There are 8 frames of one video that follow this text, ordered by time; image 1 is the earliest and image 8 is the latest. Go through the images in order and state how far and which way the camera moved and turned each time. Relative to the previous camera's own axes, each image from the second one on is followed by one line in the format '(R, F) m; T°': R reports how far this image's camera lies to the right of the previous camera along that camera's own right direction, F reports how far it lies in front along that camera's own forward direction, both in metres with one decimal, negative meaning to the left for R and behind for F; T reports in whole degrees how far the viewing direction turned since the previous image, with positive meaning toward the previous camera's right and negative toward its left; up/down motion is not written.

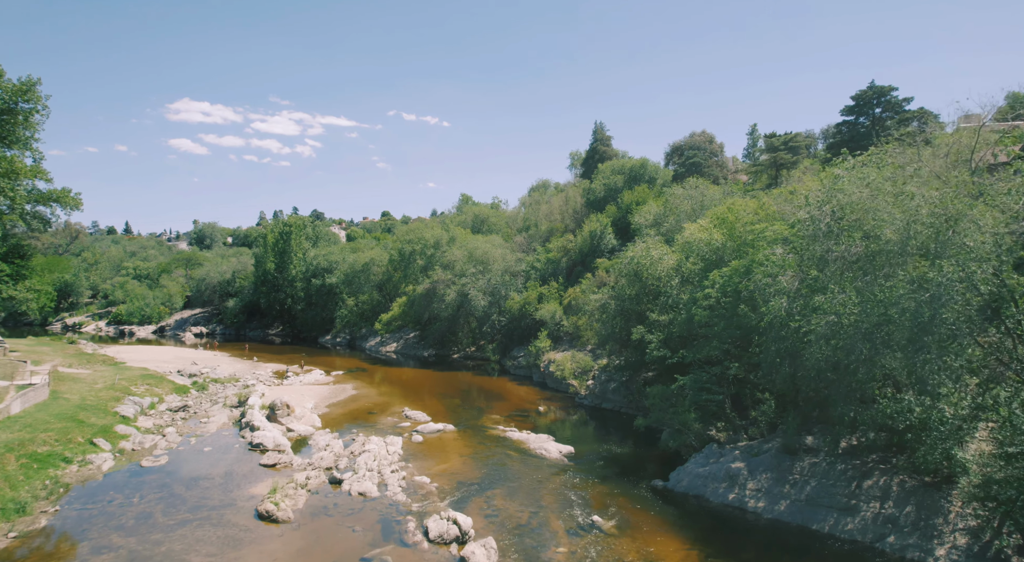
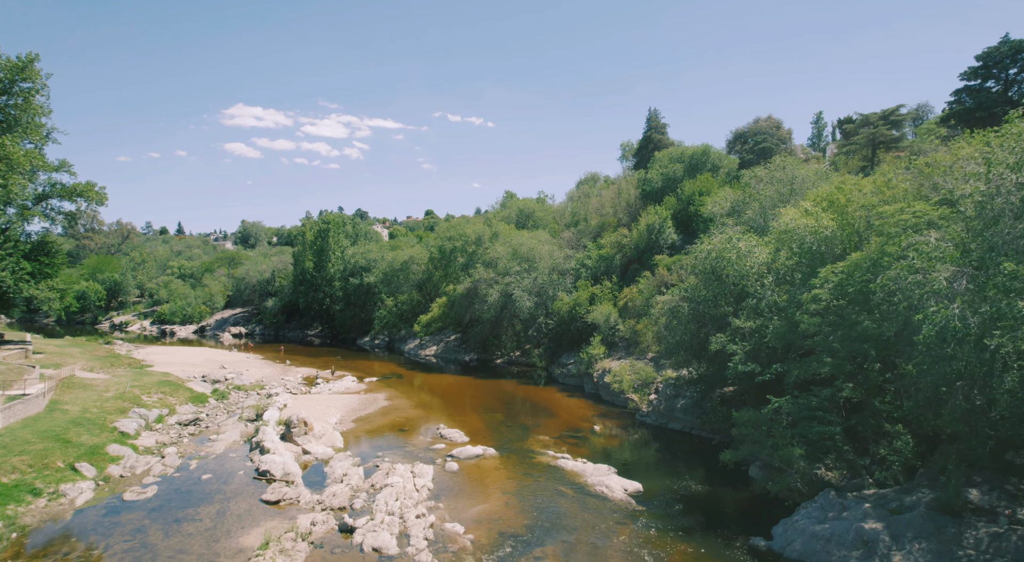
(-0.4, +5.3) m; -4°
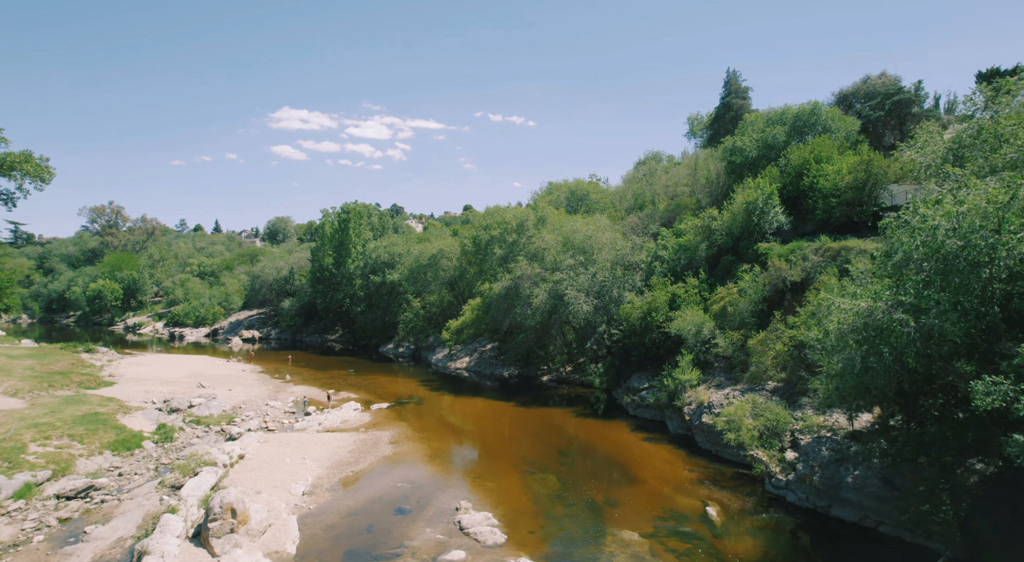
(-0.8, +13.1) m; -4°
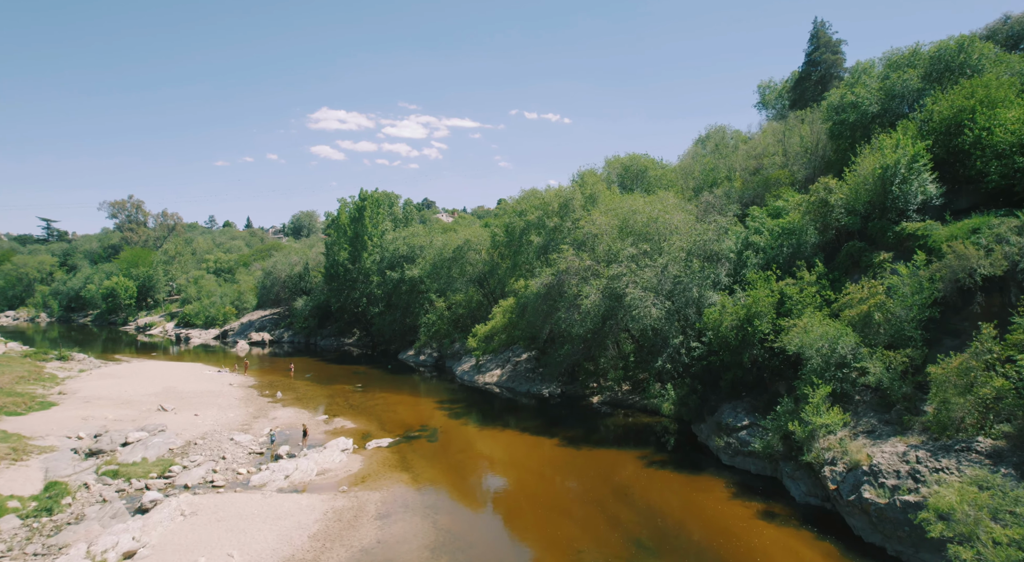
(-0.4, +10.9) m; -3°
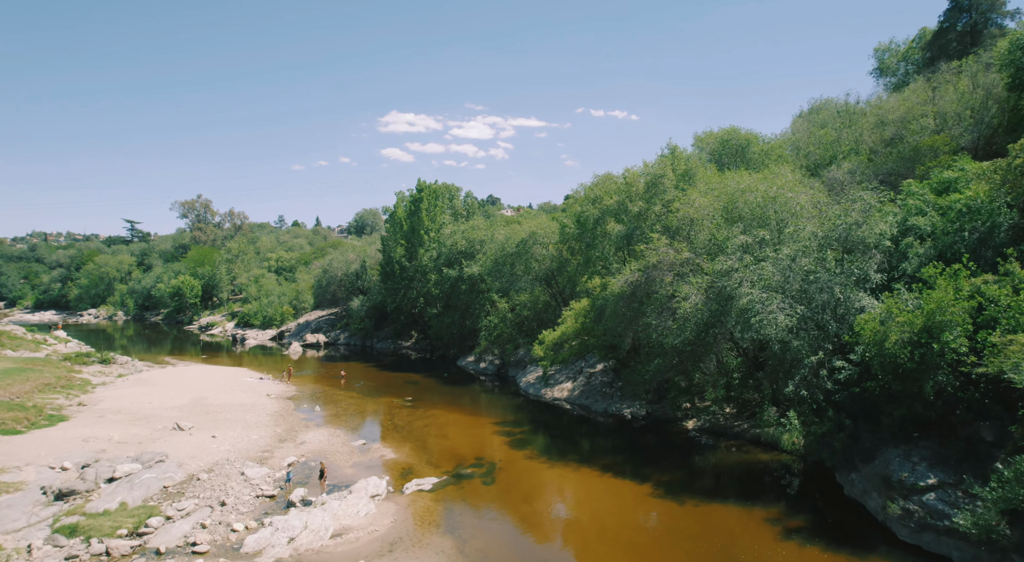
(-0.5, +7.2) m; -6°
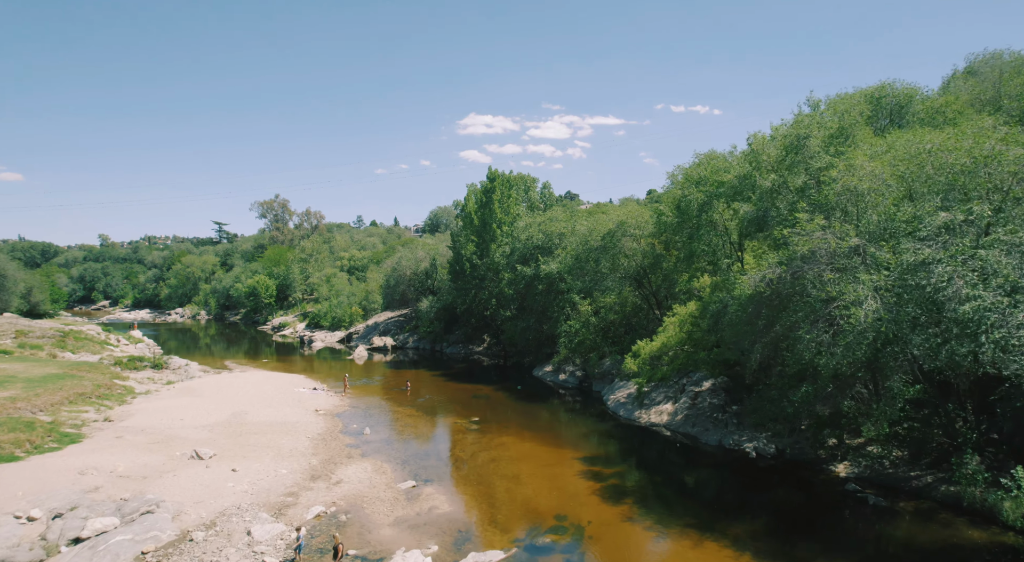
(-0.5, +7.3) m; -7°
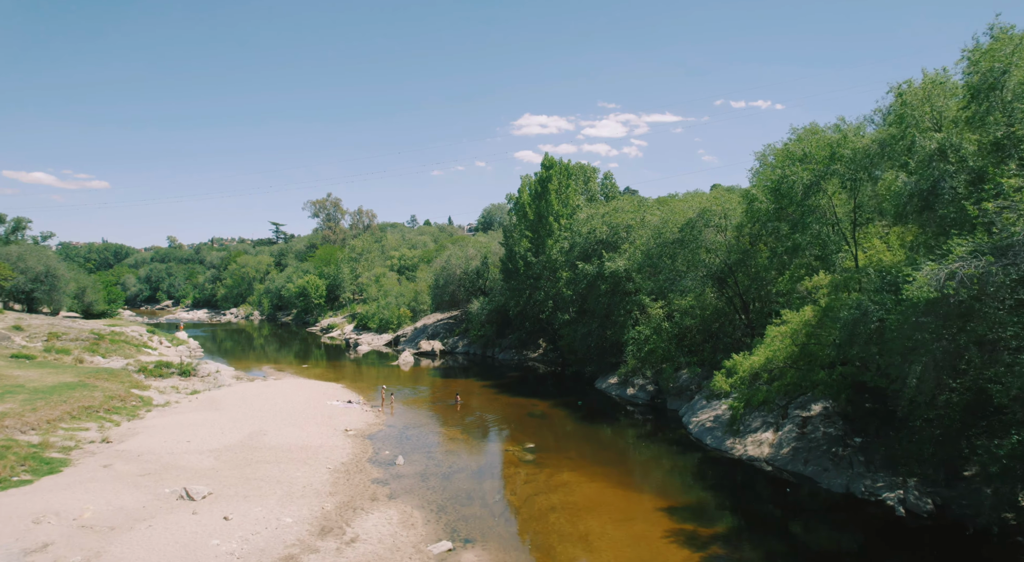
(-0.4, +6.2) m; -5°
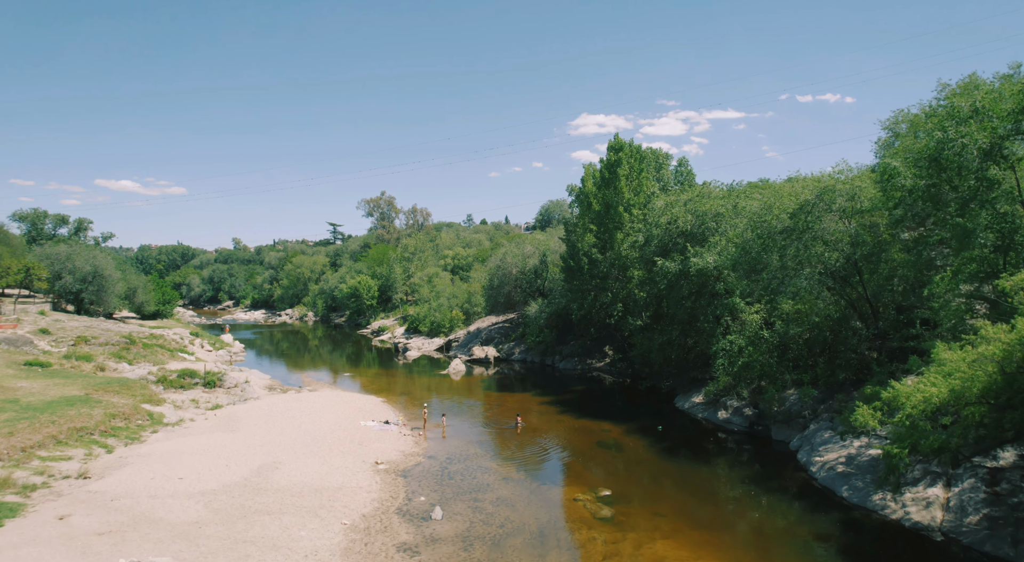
(-0.5, +6.8) m; -5°
